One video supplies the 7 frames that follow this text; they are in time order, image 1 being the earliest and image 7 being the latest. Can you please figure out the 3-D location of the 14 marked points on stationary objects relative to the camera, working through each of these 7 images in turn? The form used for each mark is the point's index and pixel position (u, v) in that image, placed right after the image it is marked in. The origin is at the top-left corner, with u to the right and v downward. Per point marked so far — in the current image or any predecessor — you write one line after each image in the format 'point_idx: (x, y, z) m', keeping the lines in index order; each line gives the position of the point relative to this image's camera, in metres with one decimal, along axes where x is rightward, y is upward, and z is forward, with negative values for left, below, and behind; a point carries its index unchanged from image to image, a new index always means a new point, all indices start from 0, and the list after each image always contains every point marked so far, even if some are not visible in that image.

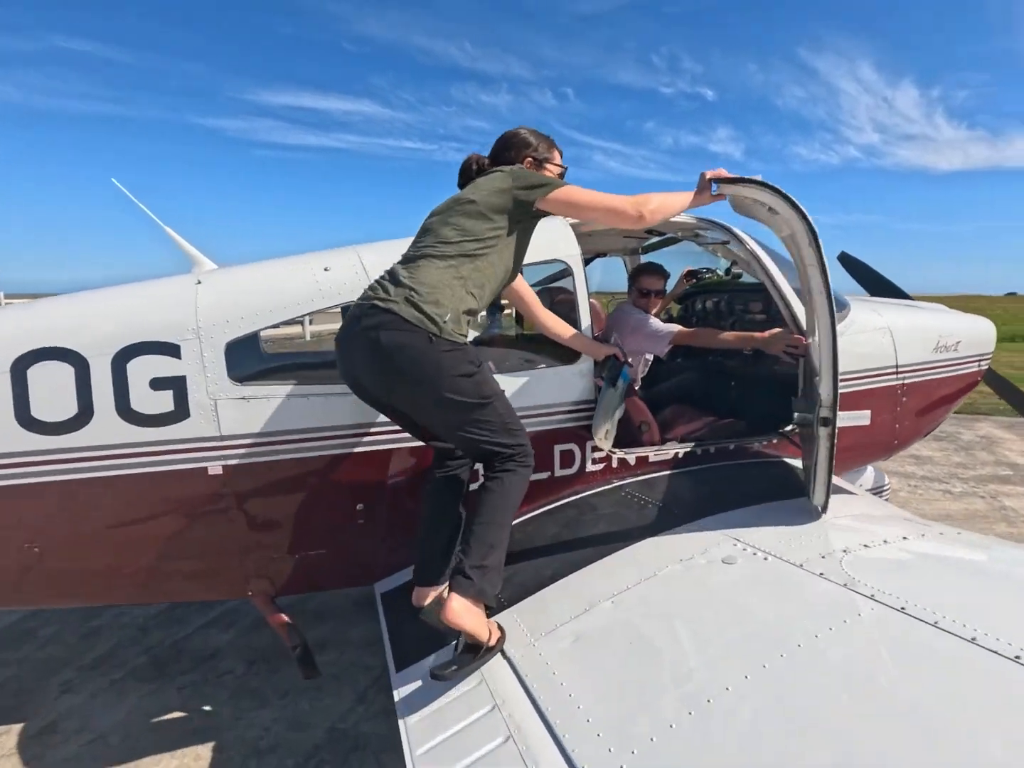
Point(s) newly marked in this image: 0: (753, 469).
0: (+1.6, -0.6, +3.6) m
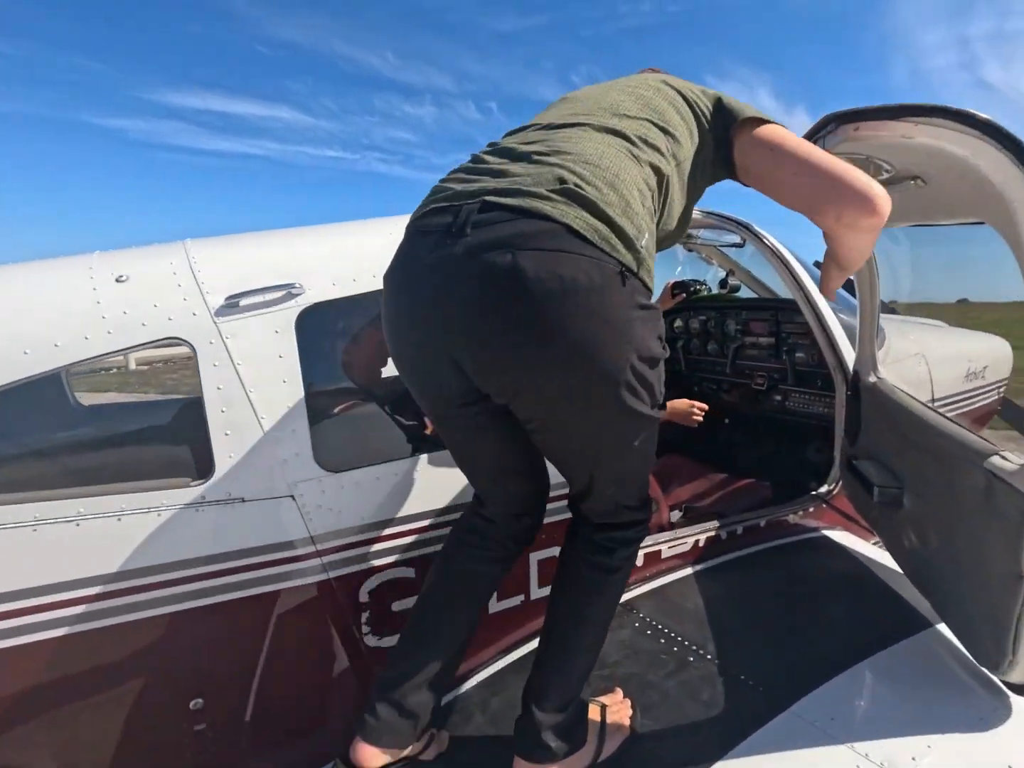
0: (+1.4, -0.8, +2.6) m
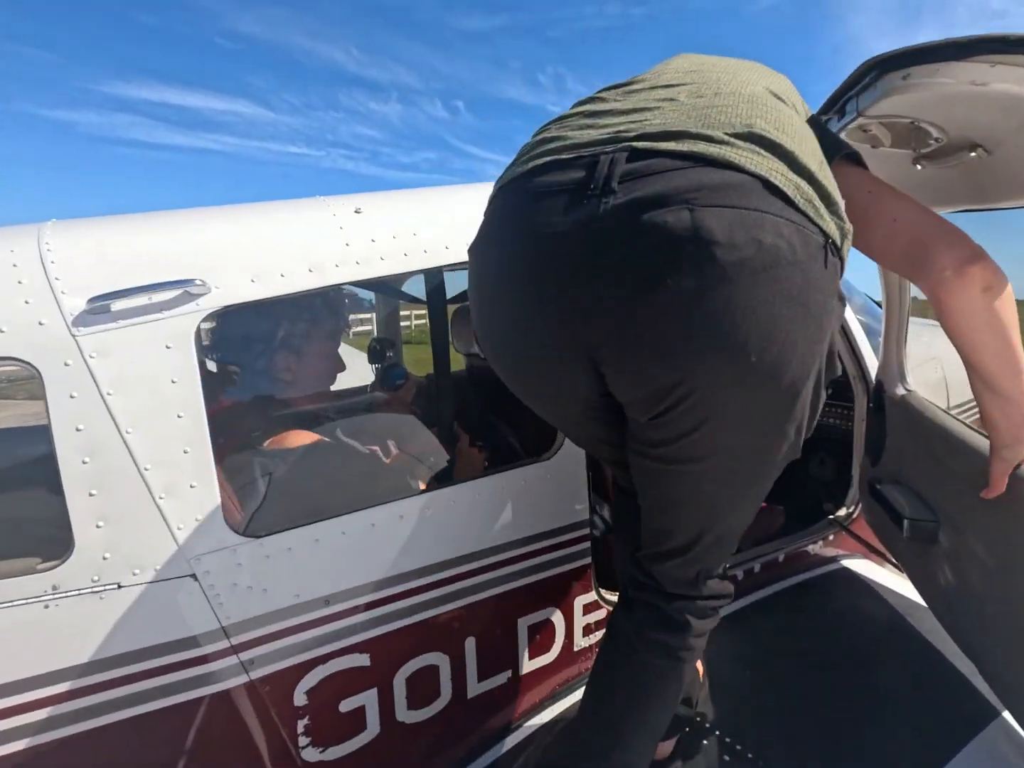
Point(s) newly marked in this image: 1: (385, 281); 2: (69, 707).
0: (+1.3, -0.9, +2.3) m
1: (-0.3, +0.3, +1.5) m
2: (-0.9, -0.7, +1.1) m
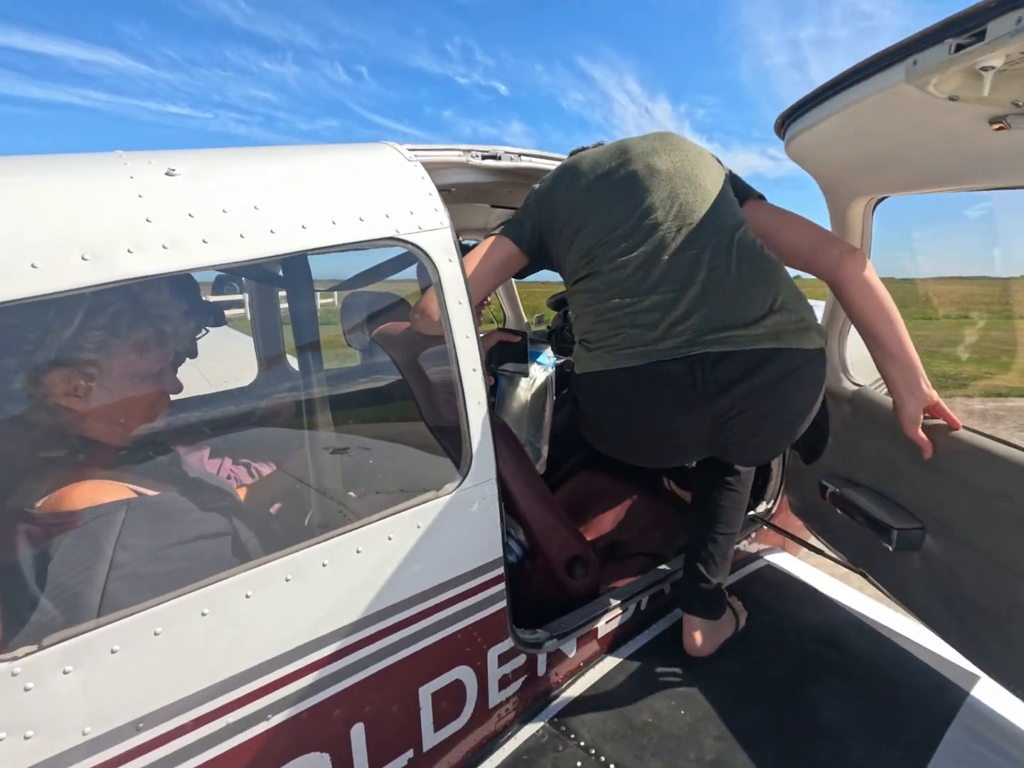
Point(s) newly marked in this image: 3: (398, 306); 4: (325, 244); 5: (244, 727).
0: (+0.9, -0.9, +2.2) m
1: (-0.6, +0.2, +1.1) m
2: (-1.1, -0.7, +0.7) m
3: (-0.3, +0.2, +1.5) m
4: (-0.4, +0.3, +1.2) m
5: (-0.5, -0.7, +1.1) m
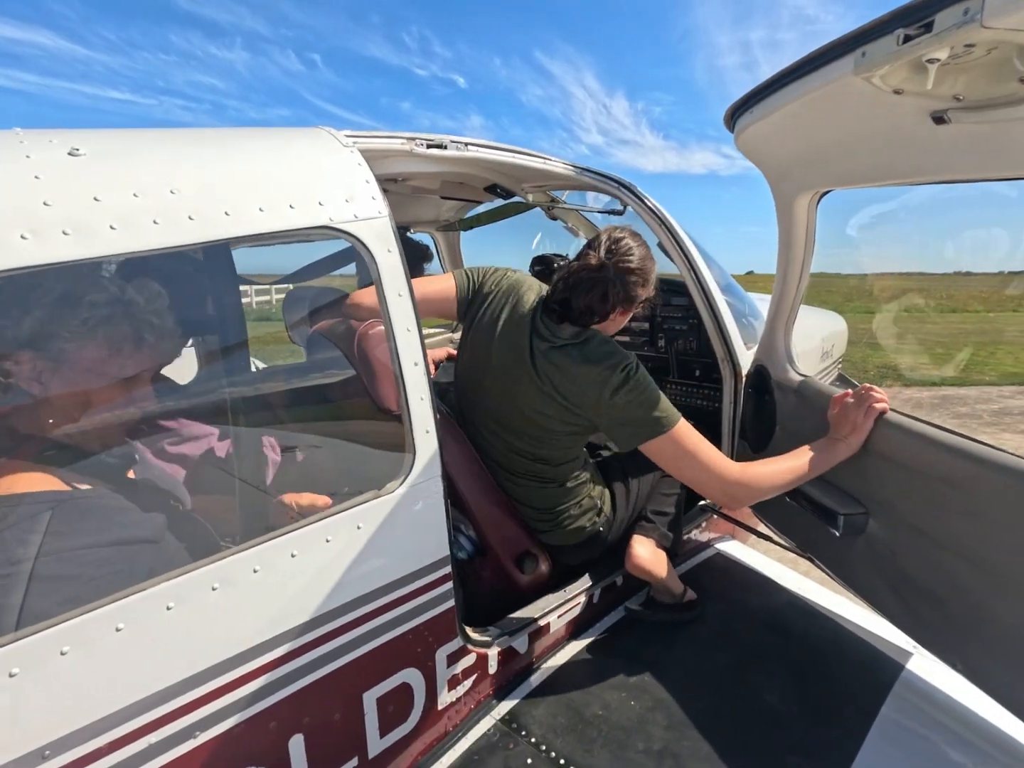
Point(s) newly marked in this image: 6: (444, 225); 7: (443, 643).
0: (+0.7, -0.8, +2.2) m
1: (-0.7, +0.2, +1.0) m
2: (-1.2, -0.8, +0.6) m
3: (-0.5, +0.2, +1.4) m
4: (-0.5, +0.3, +1.1) m
5: (-0.7, -0.7, +1.0) m
6: (-0.5, +1.1, +3.6) m
7: (-0.2, -0.7, +1.5) m
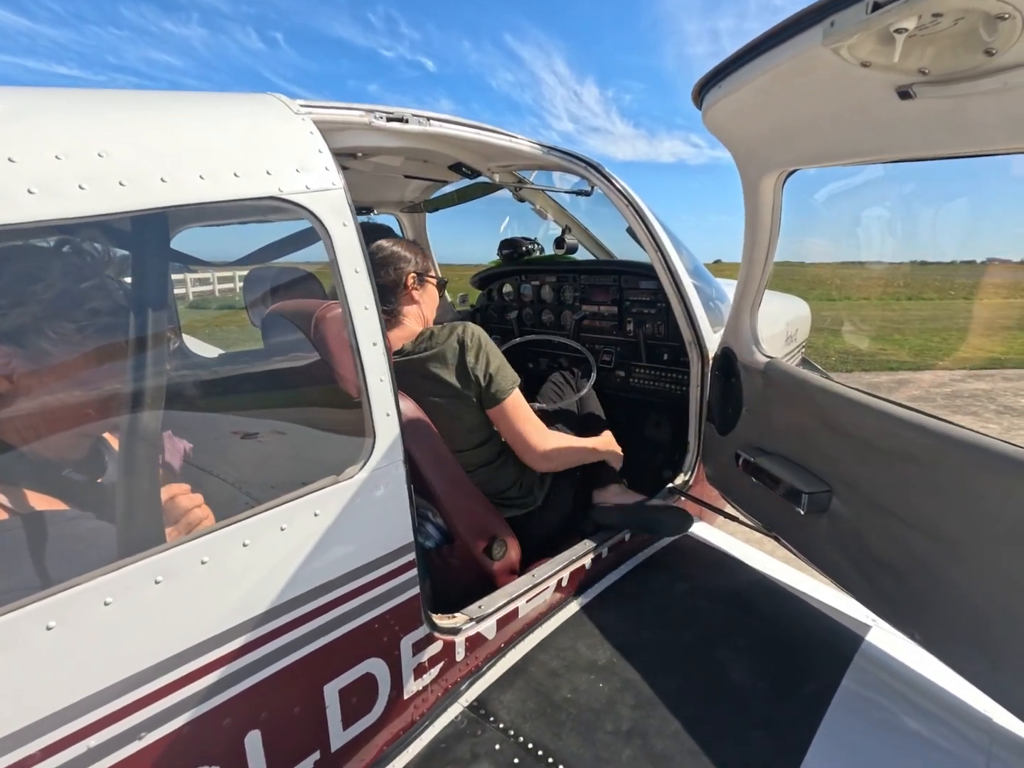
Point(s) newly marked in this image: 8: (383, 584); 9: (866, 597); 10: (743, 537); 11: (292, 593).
0: (+0.6, -0.7, +2.2) m
1: (-0.8, +0.3, +0.9) m
2: (-1.2, -0.7, +0.5) m
3: (-0.5, +0.3, +1.3) m
4: (-0.6, +0.4, +1.0) m
5: (-0.7, -0.7, +1.0) m
6: (-0.7, +1.2, +3.5) m
7: (-0.3, -0.7, +1.4) m
8: (-0.3, -0.5, +1.3) m
9: (+1.2, -0.7, +1.8) m
10: (+1.4, -1.0, +3.4) m
11: (-0.5, -0.5, +1.2) m
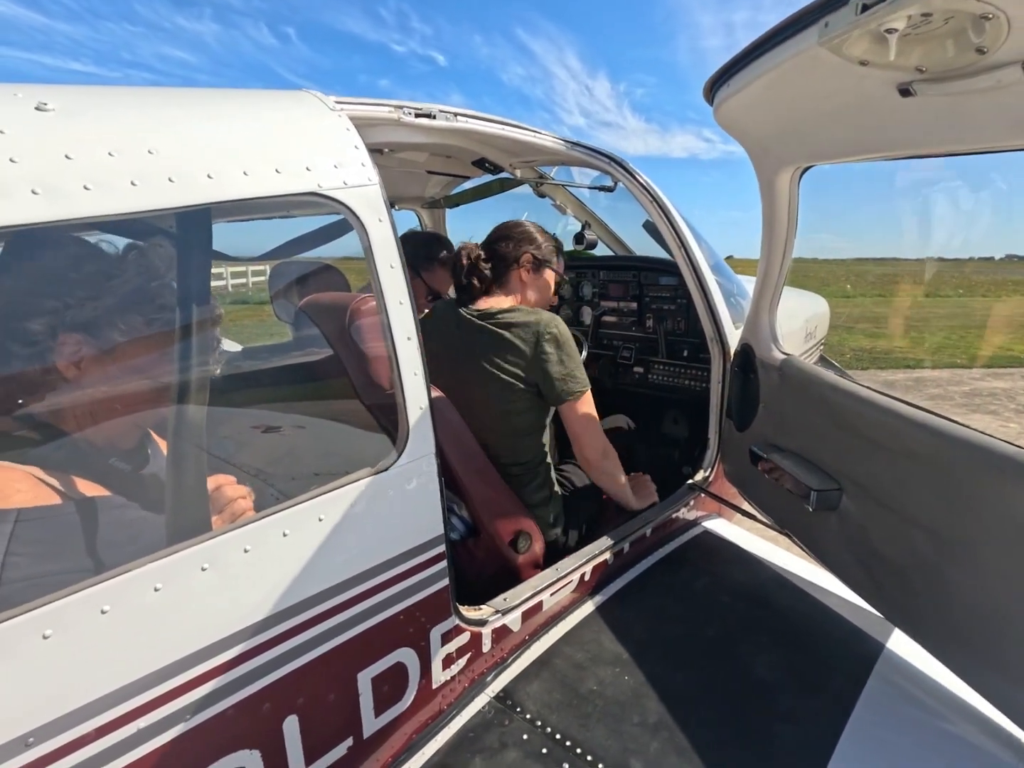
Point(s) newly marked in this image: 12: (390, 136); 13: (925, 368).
0: (+0.7, -0.7, +2.2) m
1: (-0.7, +0.3, +0.9) m
2: (-1.2, -0.7, +0.5) m
3: (-0.5, +0.3, +1.3) m
4: (-0.5, +0.4, +1.1) m
5: (-0.7, -0.6, +1.0) m
6: (-0.5, +1.2, +3.5) m
7: (-0.2, -0.6, +1.5) m
8: (-0.3, -0.5, +1.4) m
9: (+1.3, -0.7, +1.8) m
10: (+1.5, -0.9, +3.4) m
11: (-0.4, -0.4, +1.2) m
12: (-0.4, +0.9, +1.8) m
13: (+1.4, +0.1, +1.8) m
